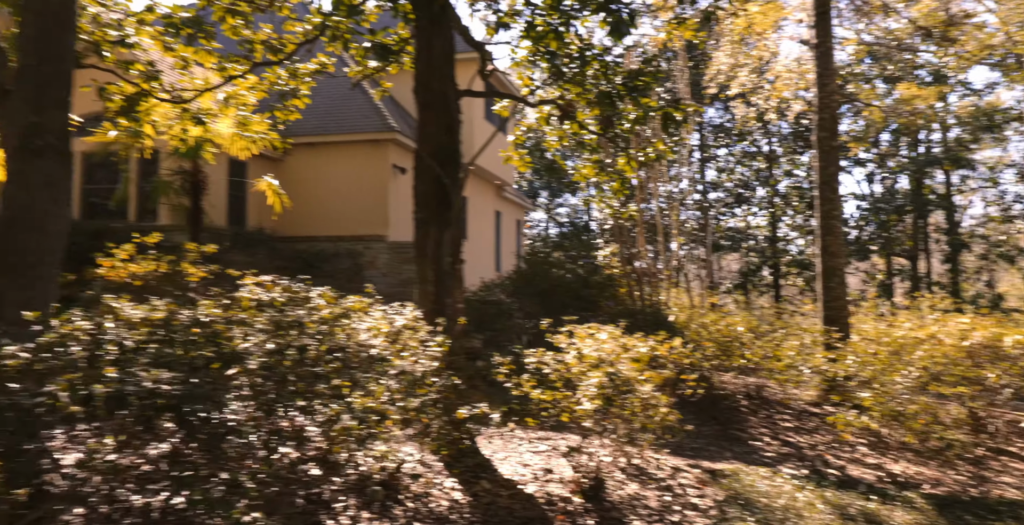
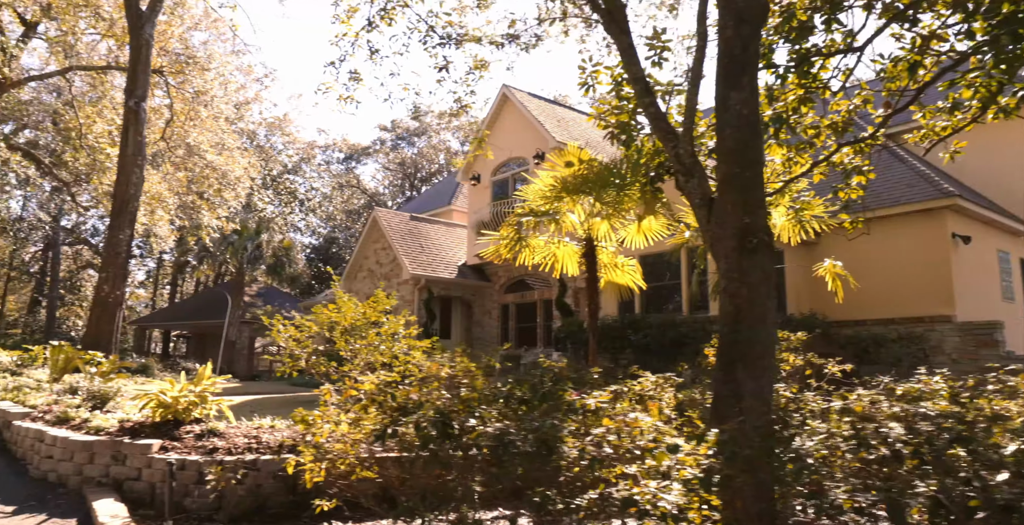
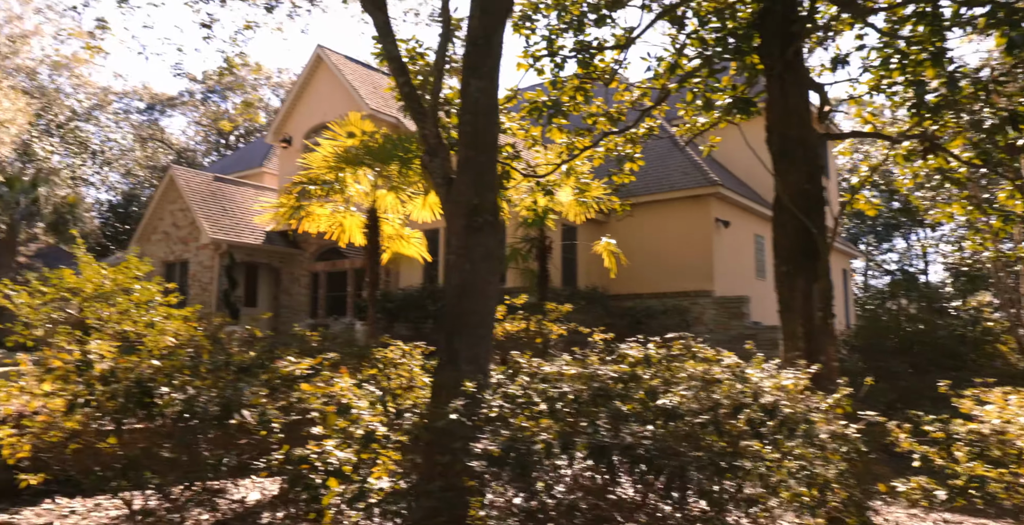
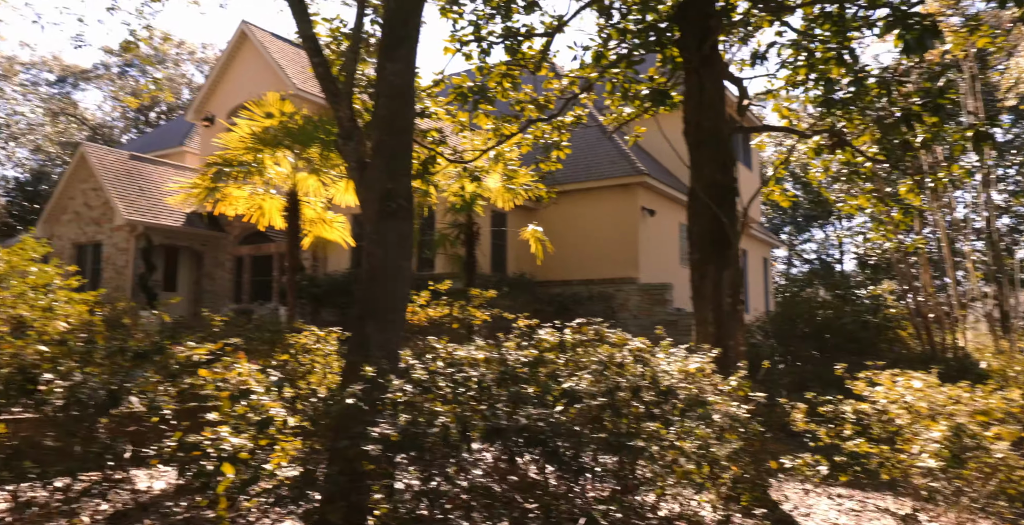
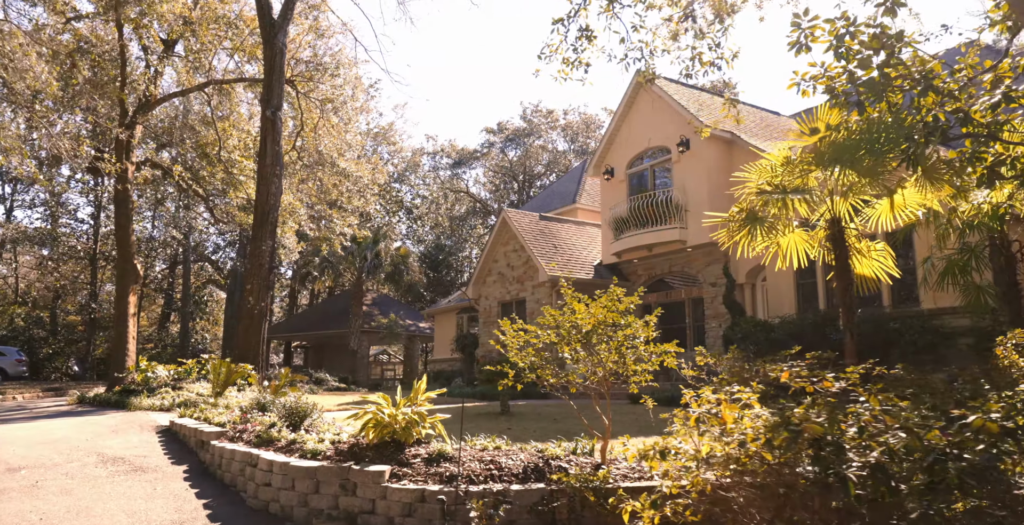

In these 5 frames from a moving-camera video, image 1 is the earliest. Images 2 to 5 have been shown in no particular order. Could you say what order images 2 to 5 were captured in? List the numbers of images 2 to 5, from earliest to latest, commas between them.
4, 3, 2, 5
